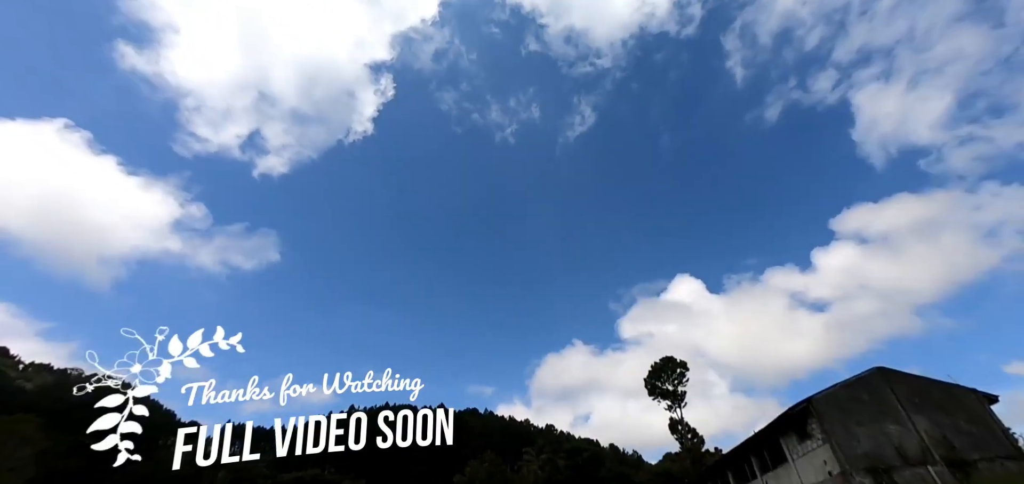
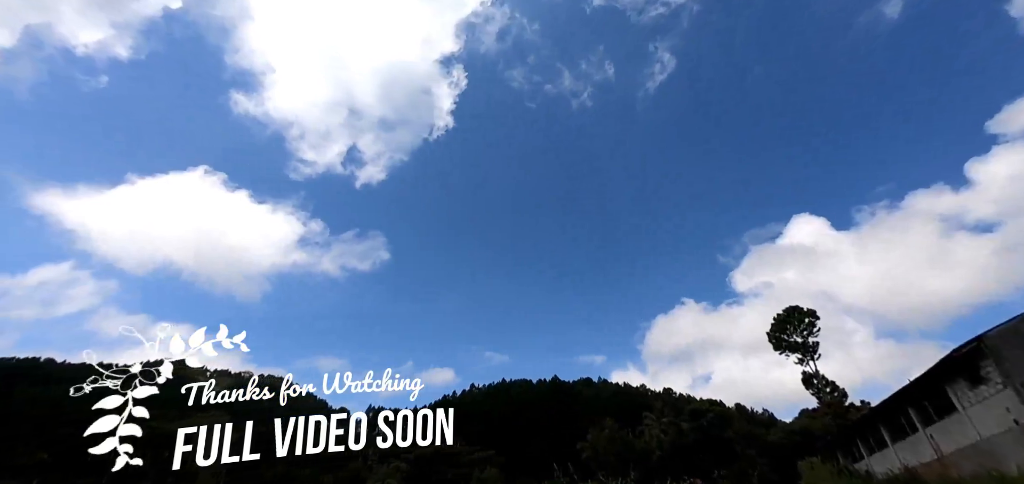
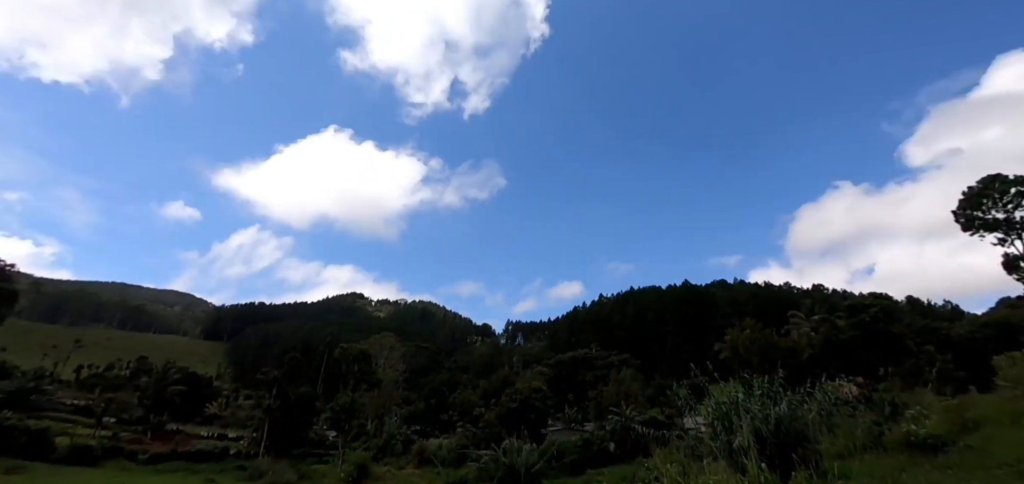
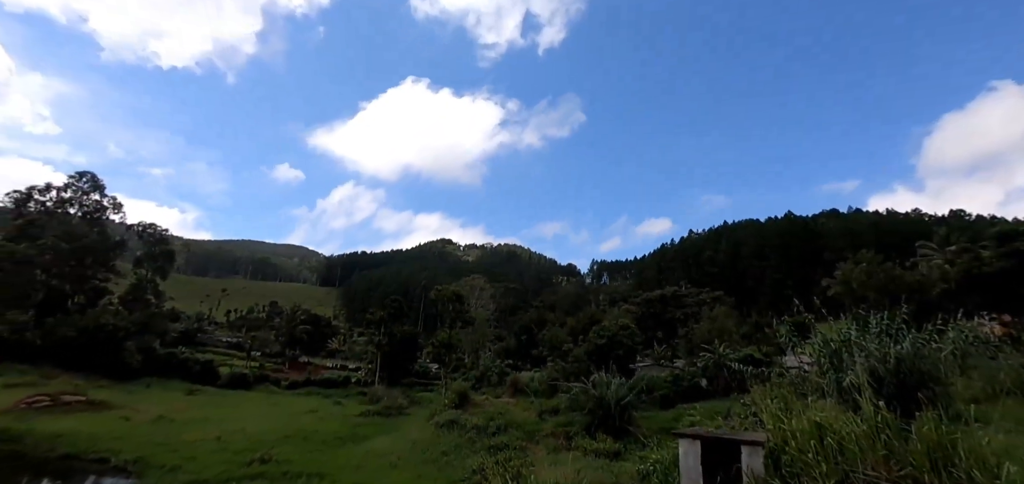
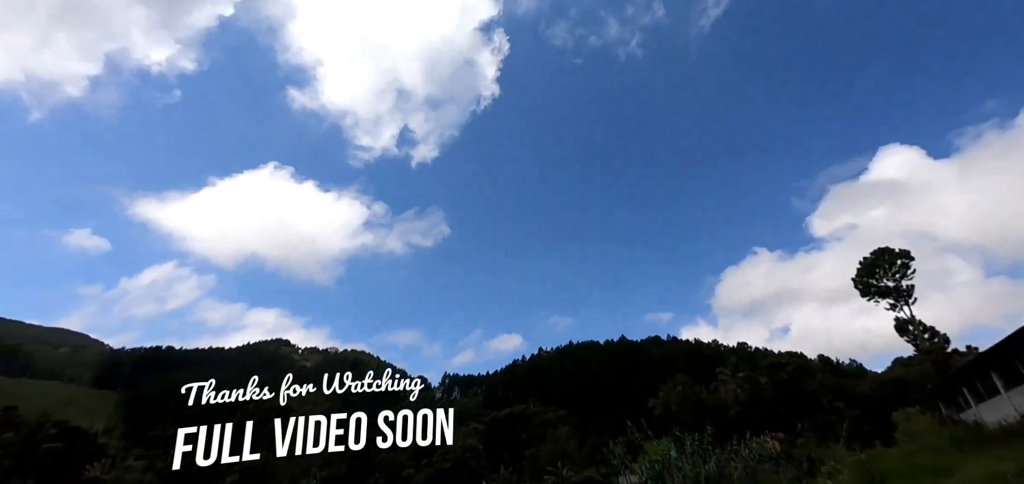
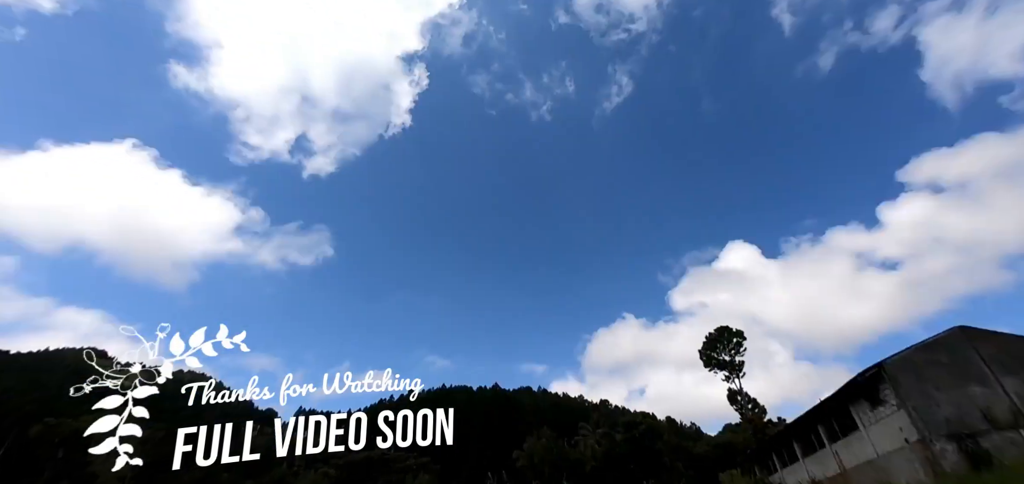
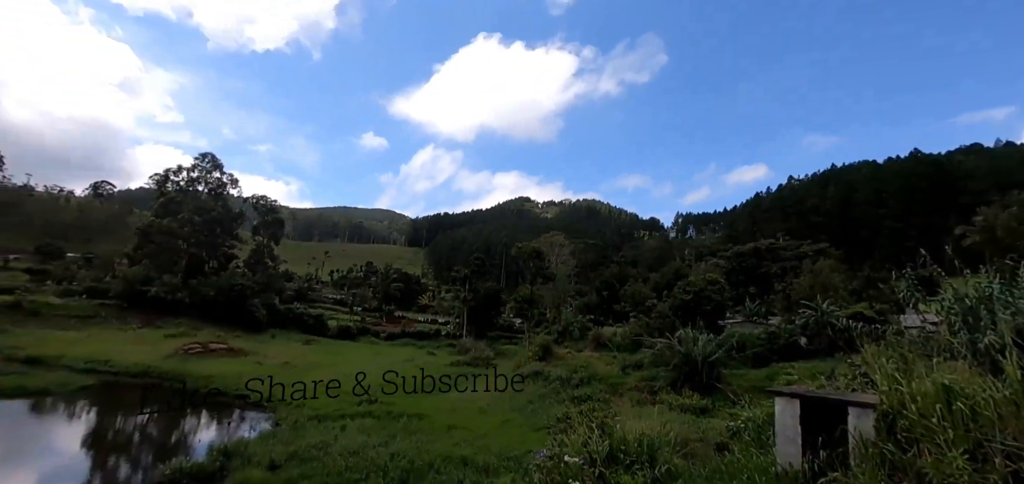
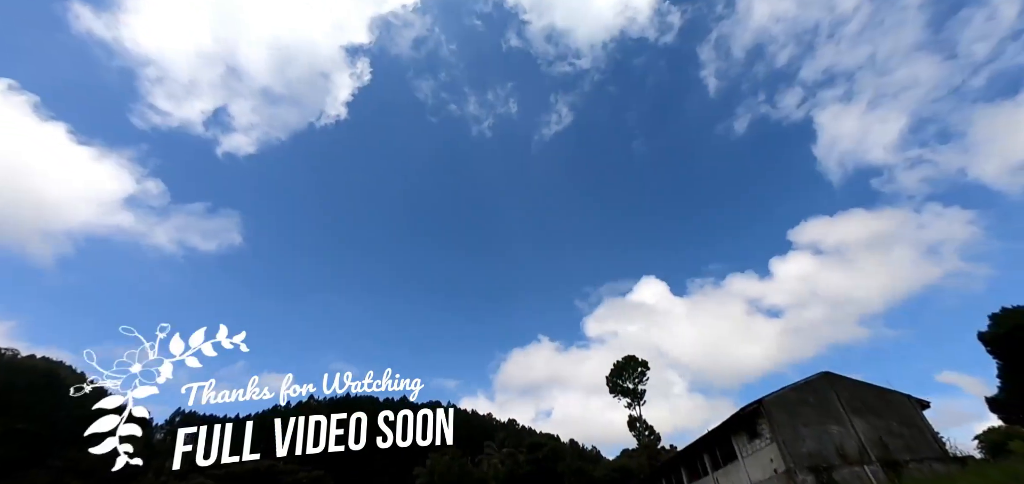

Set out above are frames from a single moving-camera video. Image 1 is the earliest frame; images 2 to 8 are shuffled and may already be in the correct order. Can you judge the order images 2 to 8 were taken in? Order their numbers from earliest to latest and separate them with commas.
8, 6, 2, 5, 3, 4, 7
